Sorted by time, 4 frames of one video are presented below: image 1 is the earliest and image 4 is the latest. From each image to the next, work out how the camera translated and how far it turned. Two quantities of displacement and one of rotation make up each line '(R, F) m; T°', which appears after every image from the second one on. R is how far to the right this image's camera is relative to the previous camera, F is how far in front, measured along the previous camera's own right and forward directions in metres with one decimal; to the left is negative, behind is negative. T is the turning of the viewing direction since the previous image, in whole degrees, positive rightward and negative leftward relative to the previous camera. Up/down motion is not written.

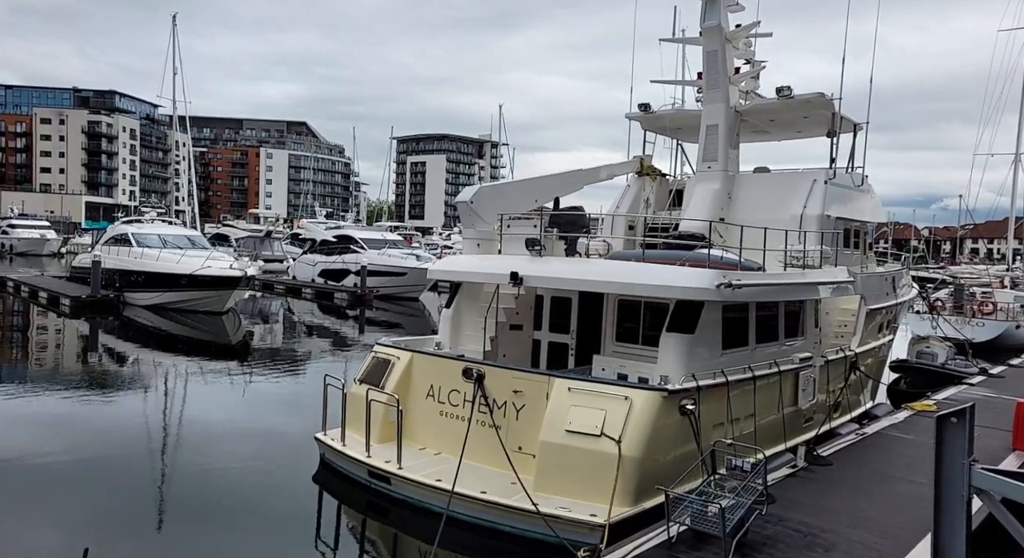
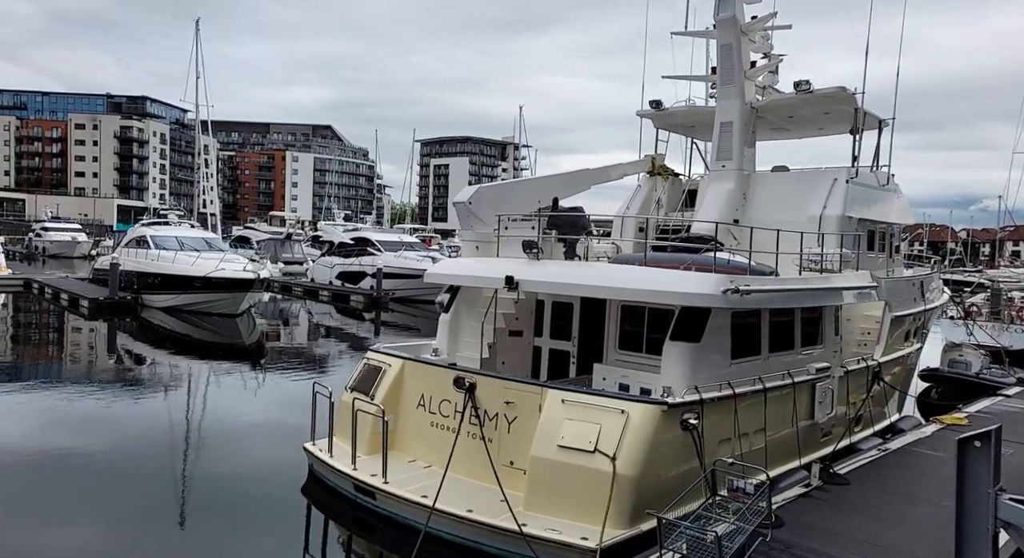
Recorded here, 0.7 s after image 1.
(+0.3, +0.5) m; -2°
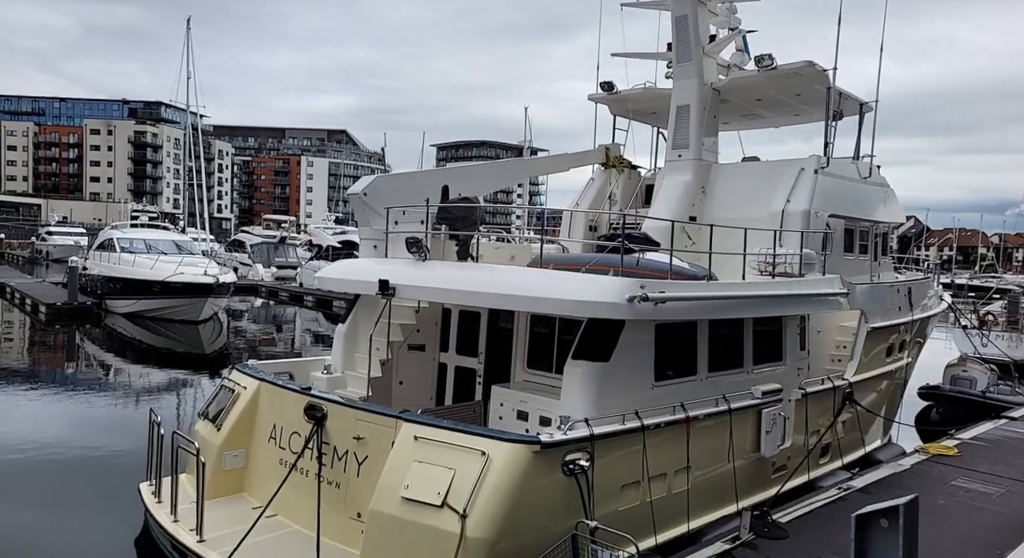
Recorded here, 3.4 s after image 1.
(+1.3, +1.4) m; -2°
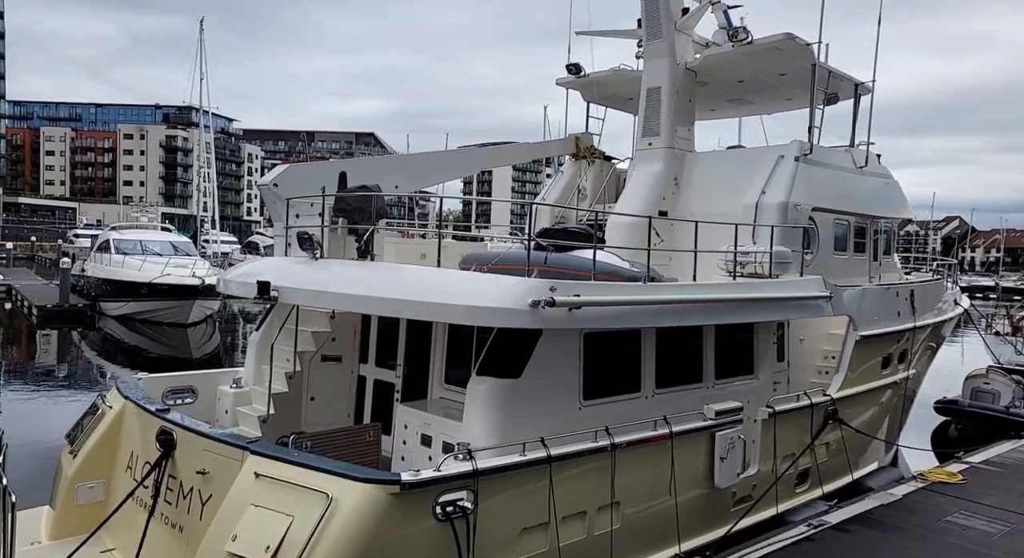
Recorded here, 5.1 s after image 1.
(+1.0, +1.0) m; -3°
